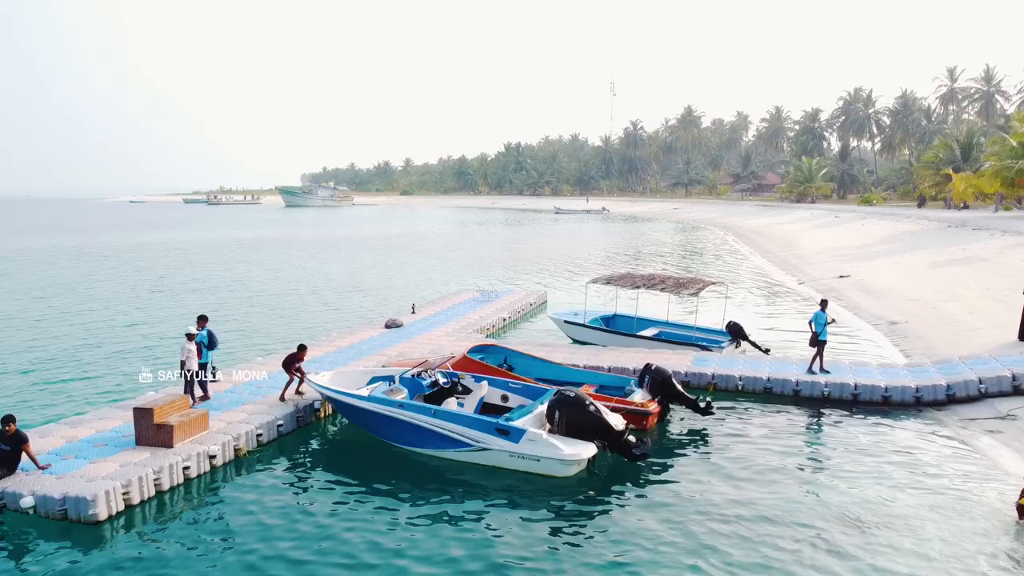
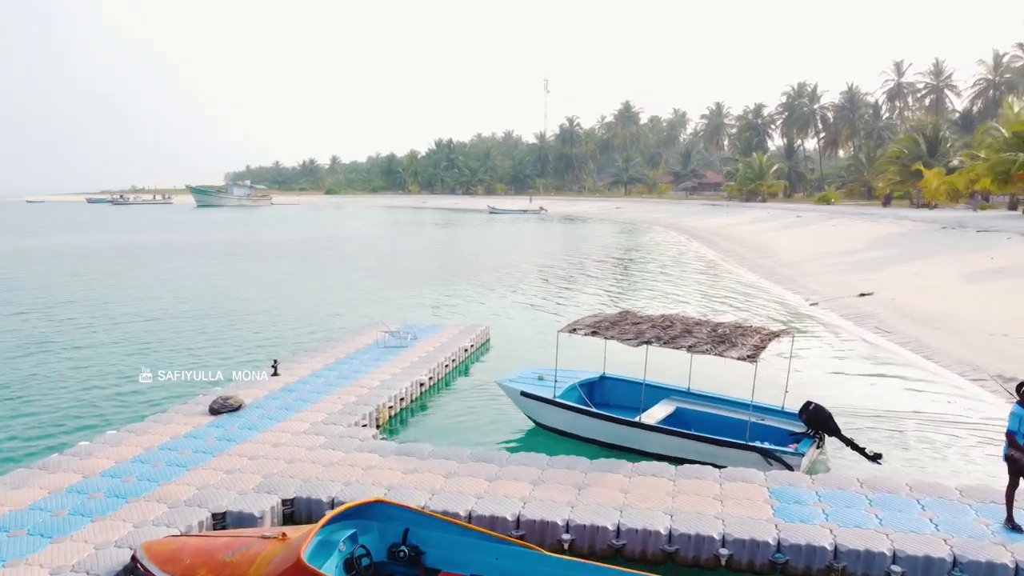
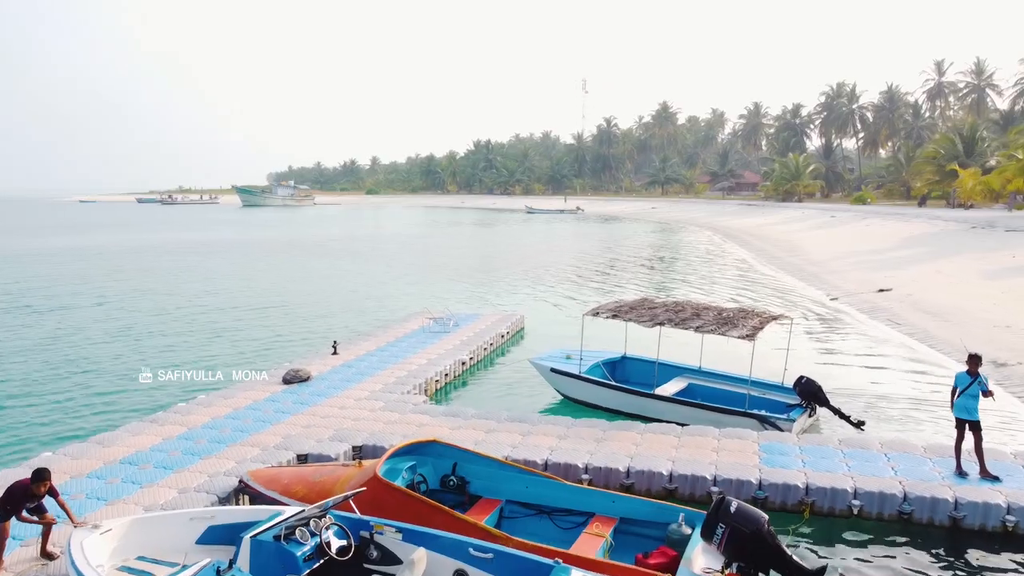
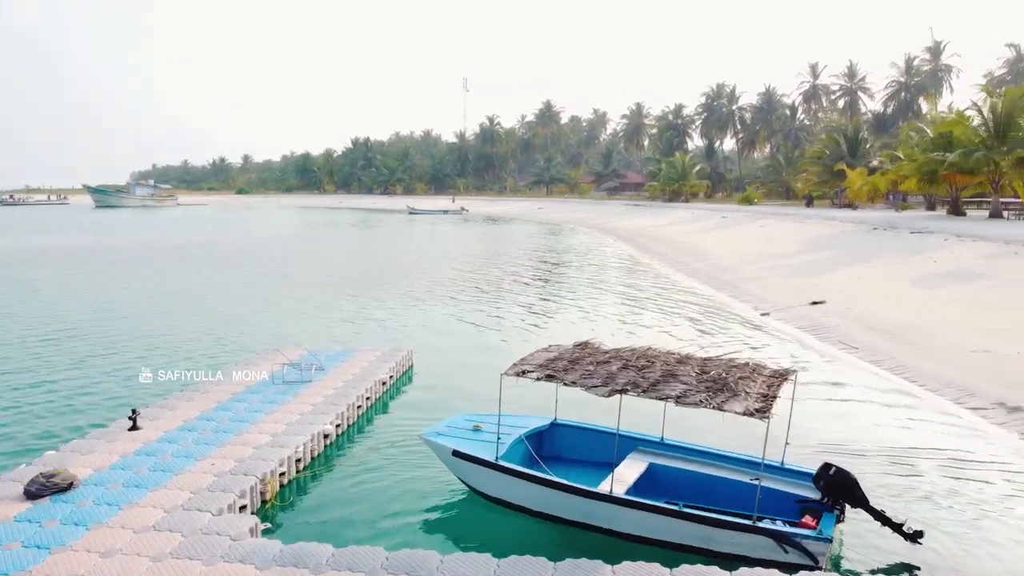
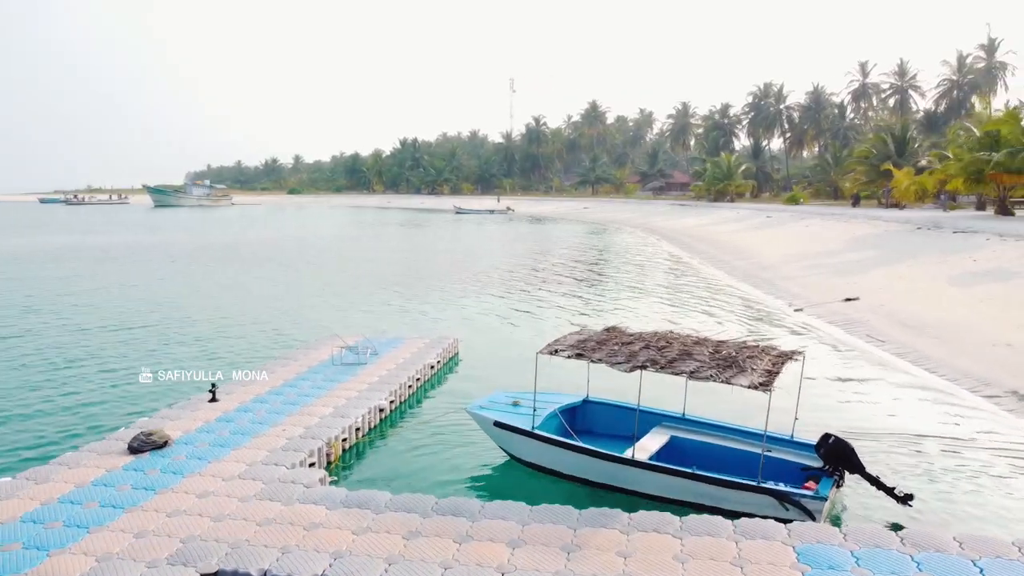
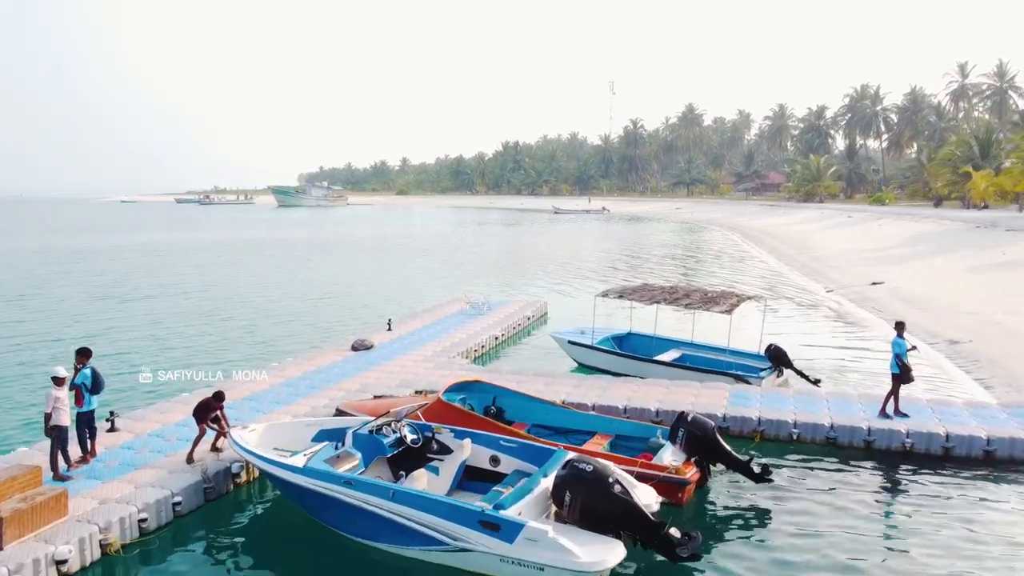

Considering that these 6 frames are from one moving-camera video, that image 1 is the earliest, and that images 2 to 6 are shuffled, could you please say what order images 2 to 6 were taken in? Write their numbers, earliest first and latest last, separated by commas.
6, 3, 2, 5, 4
